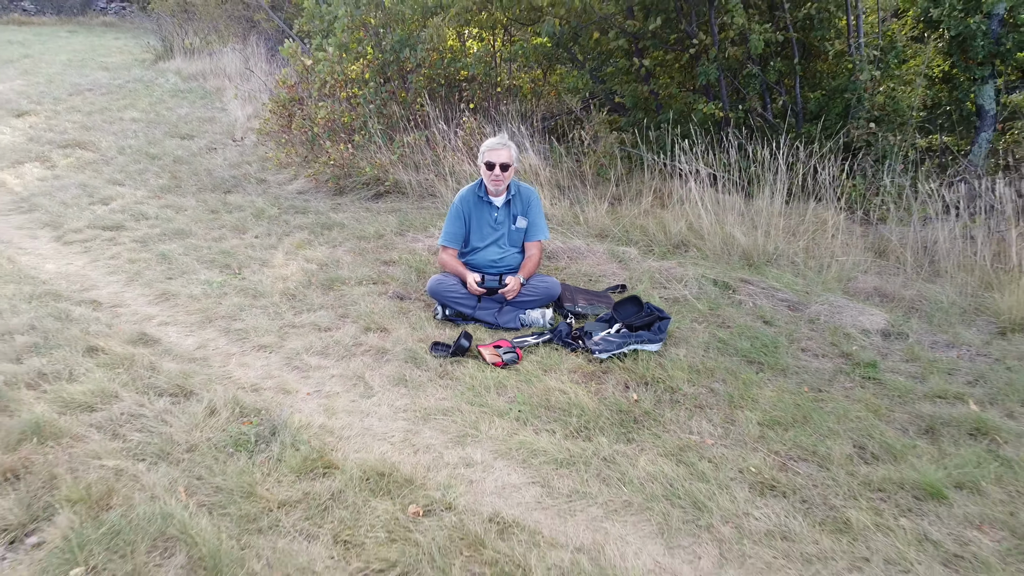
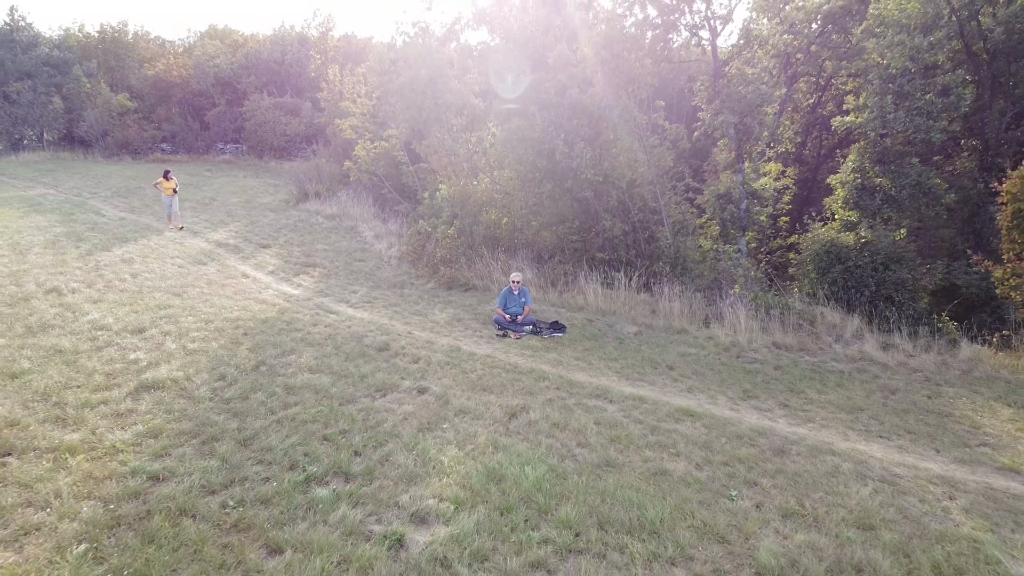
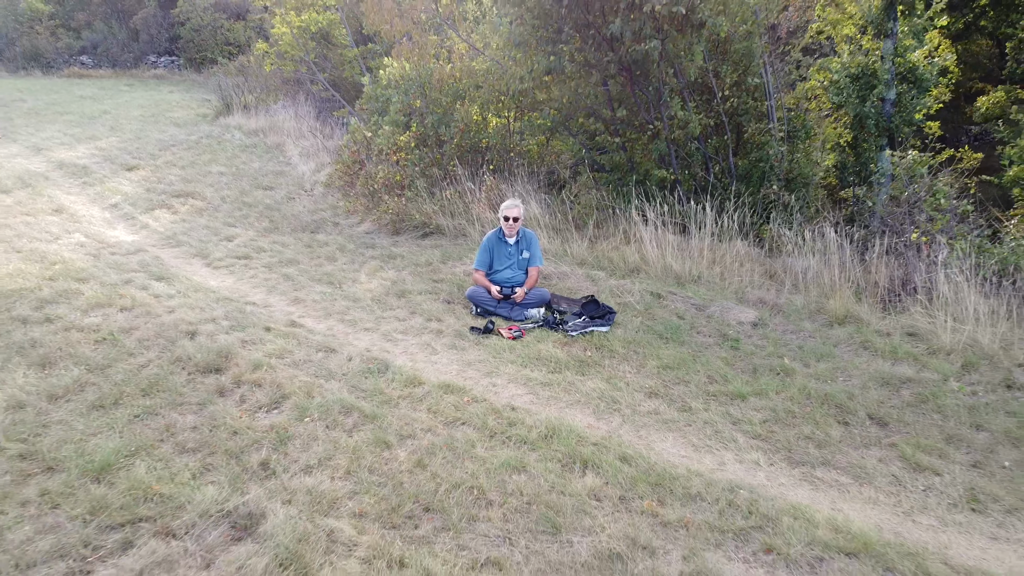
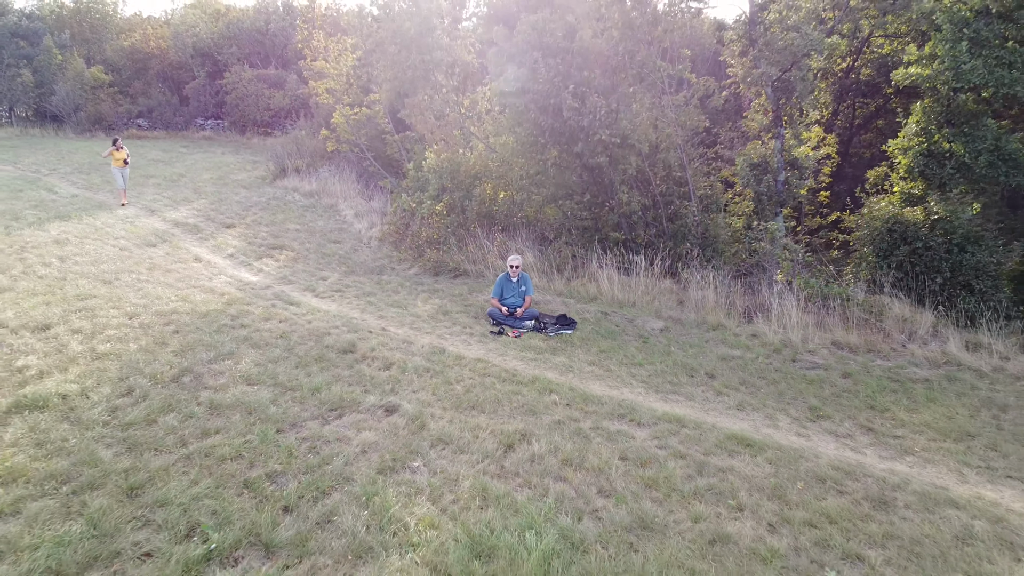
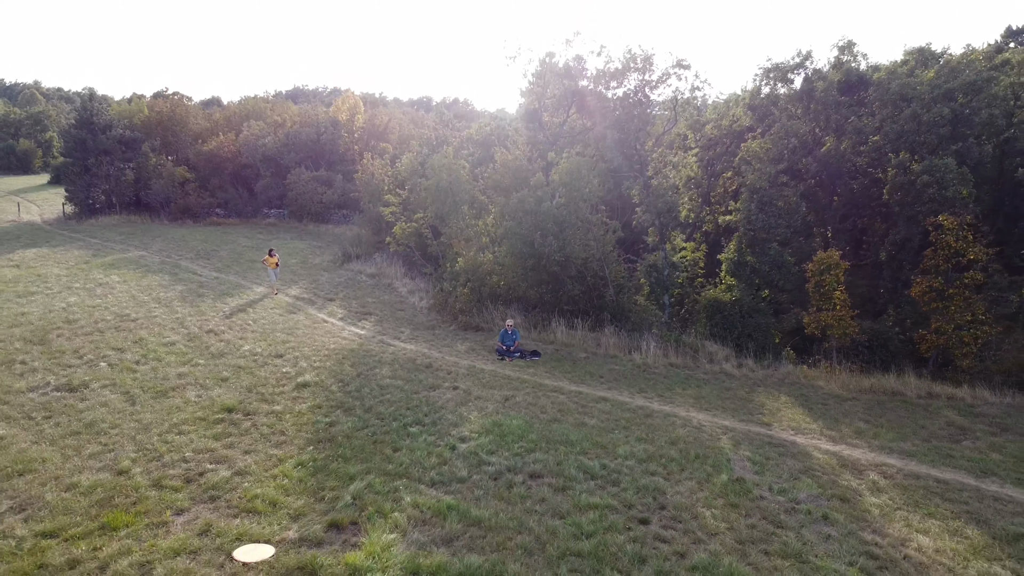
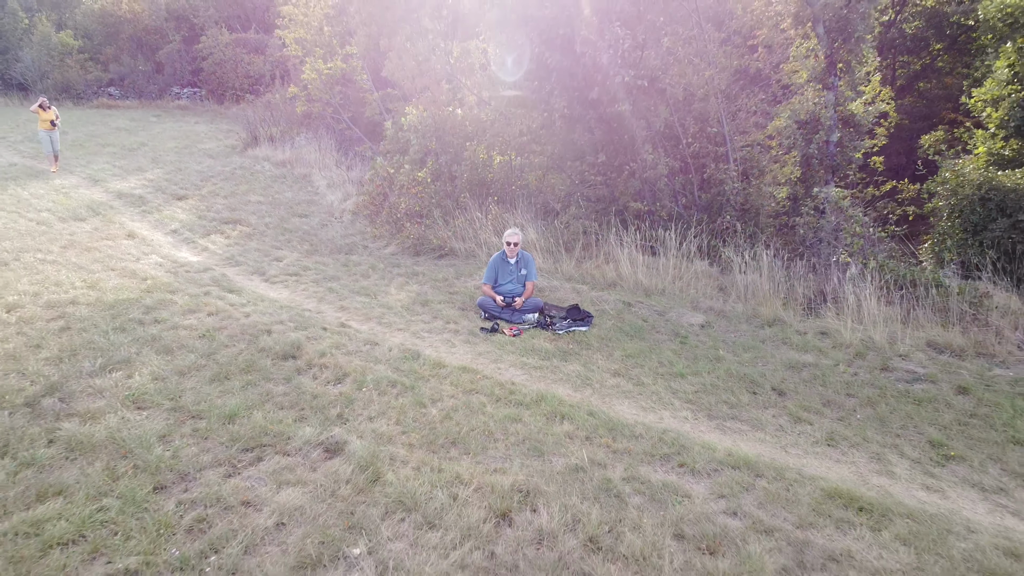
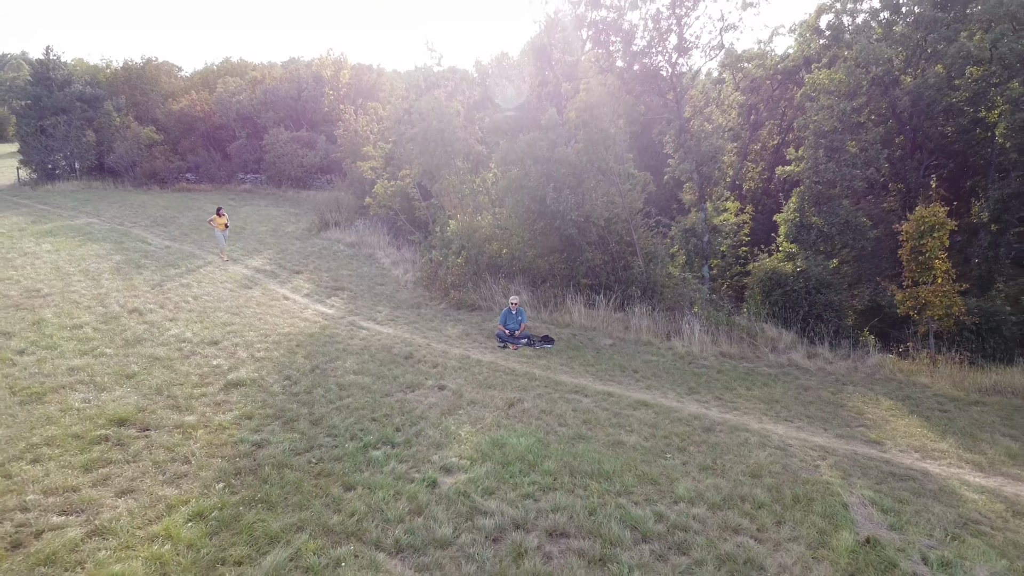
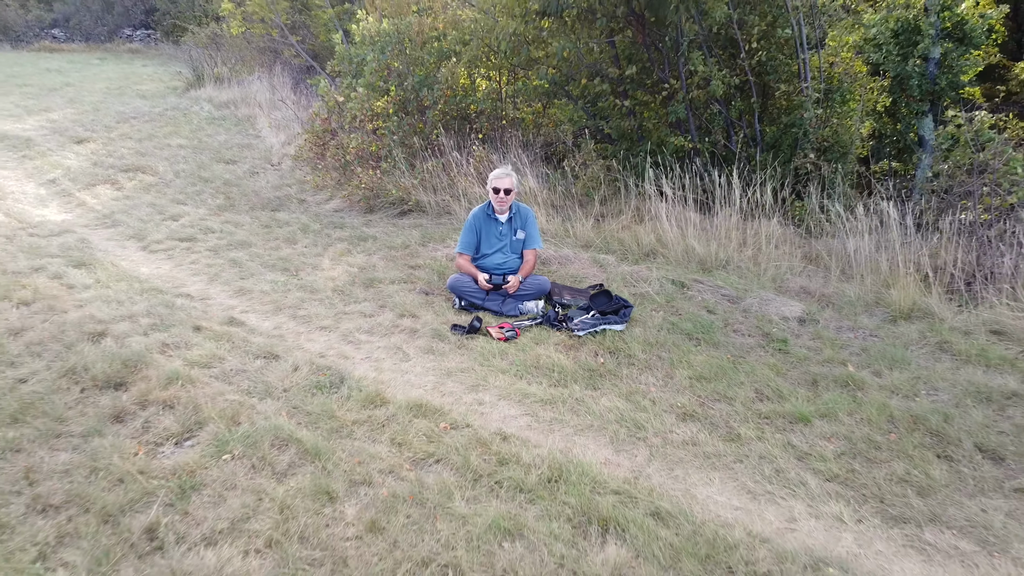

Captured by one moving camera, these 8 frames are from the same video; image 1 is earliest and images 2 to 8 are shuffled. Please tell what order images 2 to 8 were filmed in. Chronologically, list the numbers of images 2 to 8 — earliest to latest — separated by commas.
8, 3, 6, 4, 2, 7, 5
